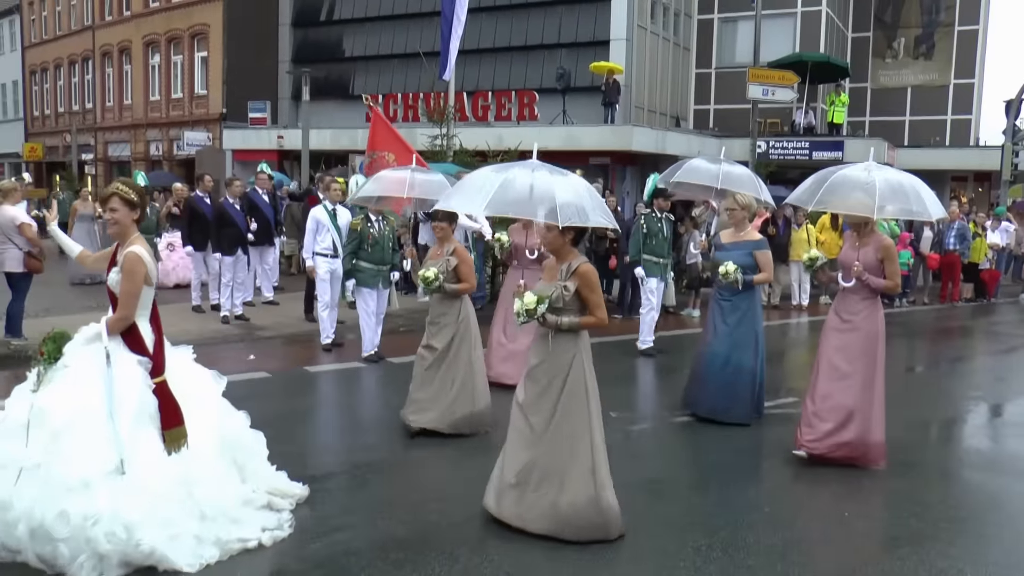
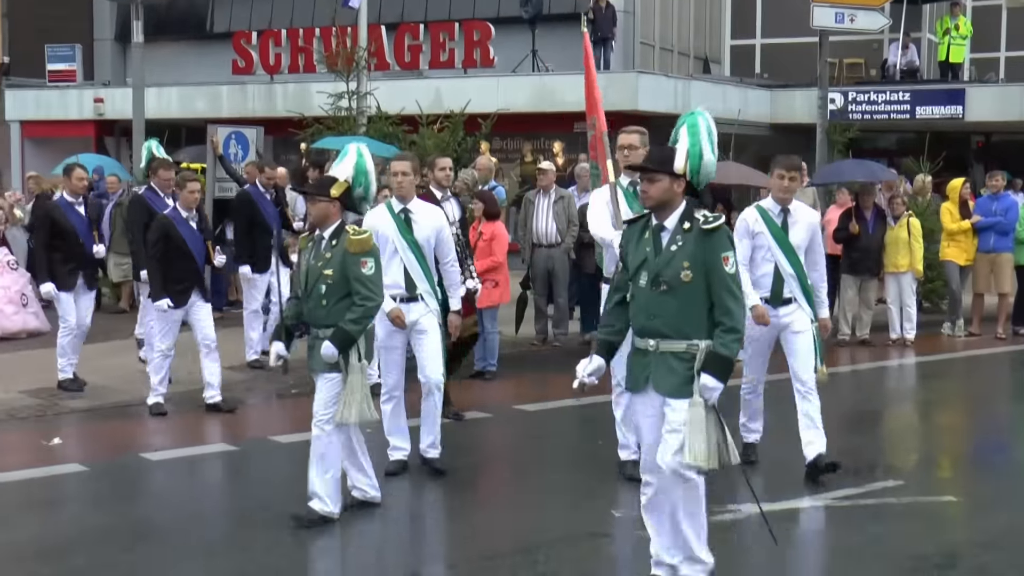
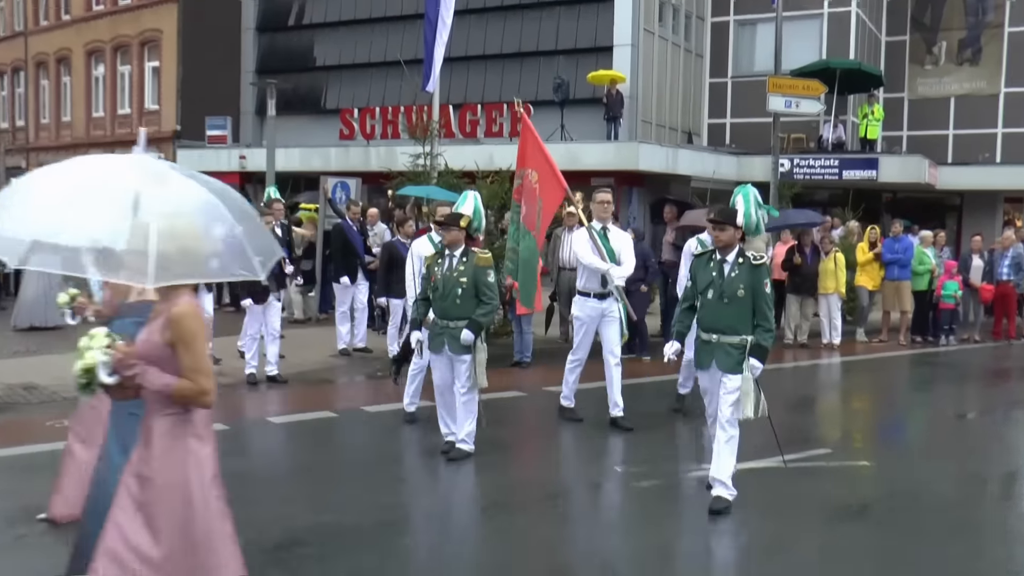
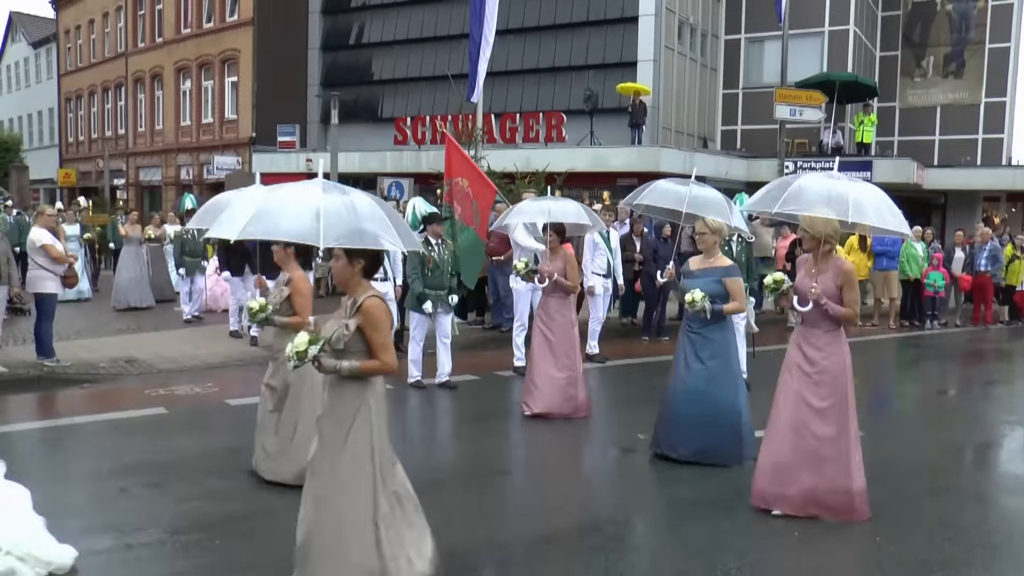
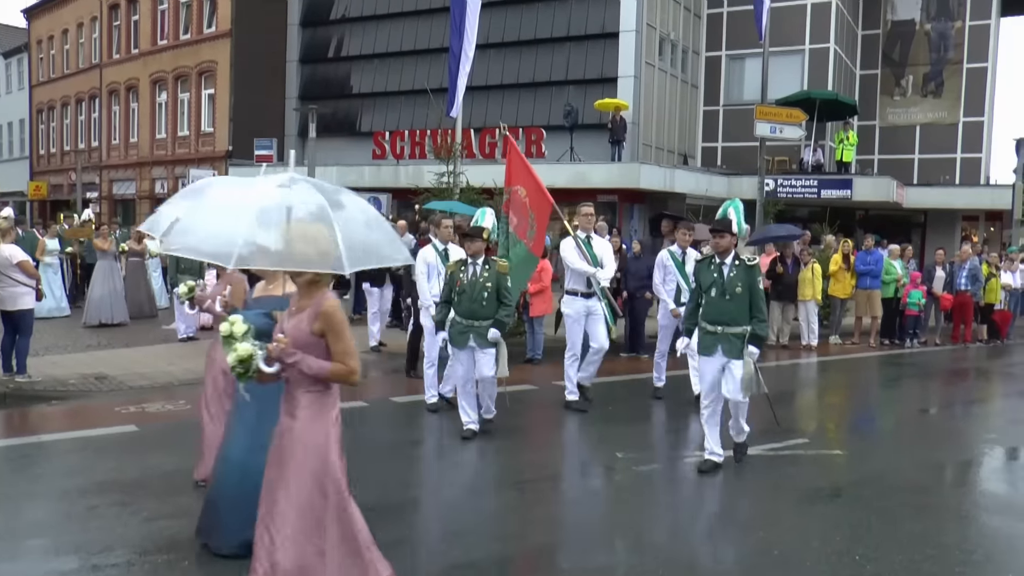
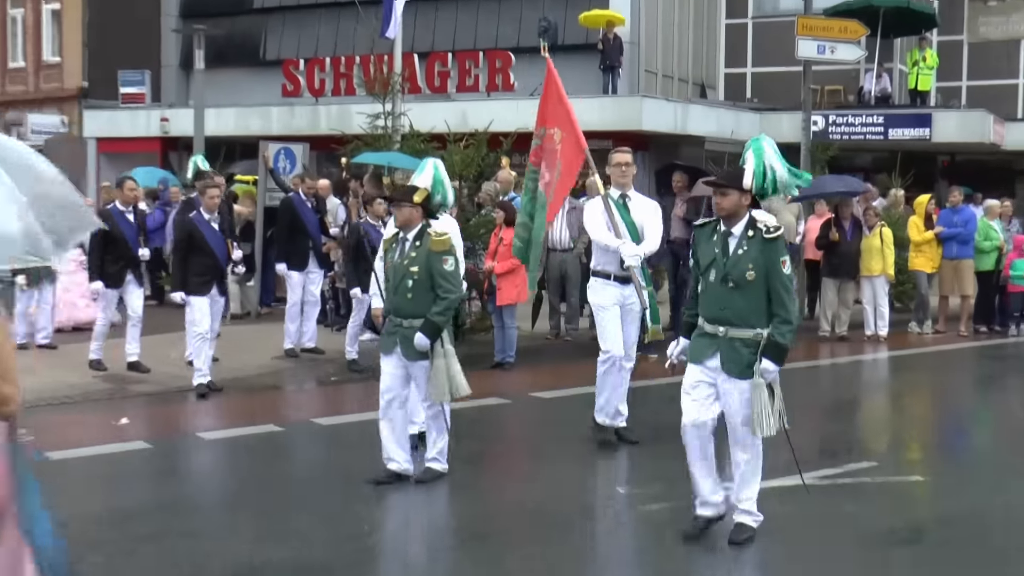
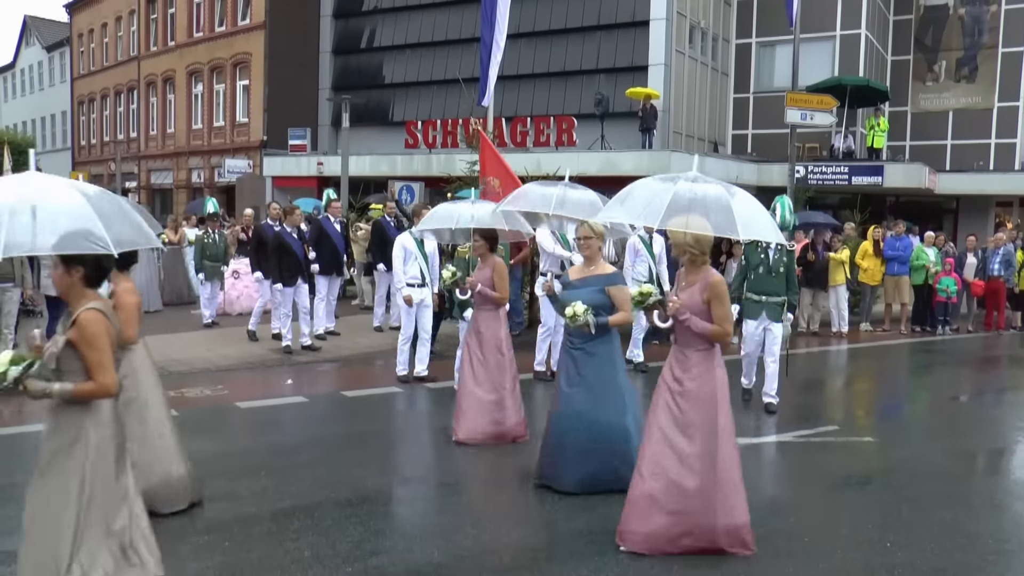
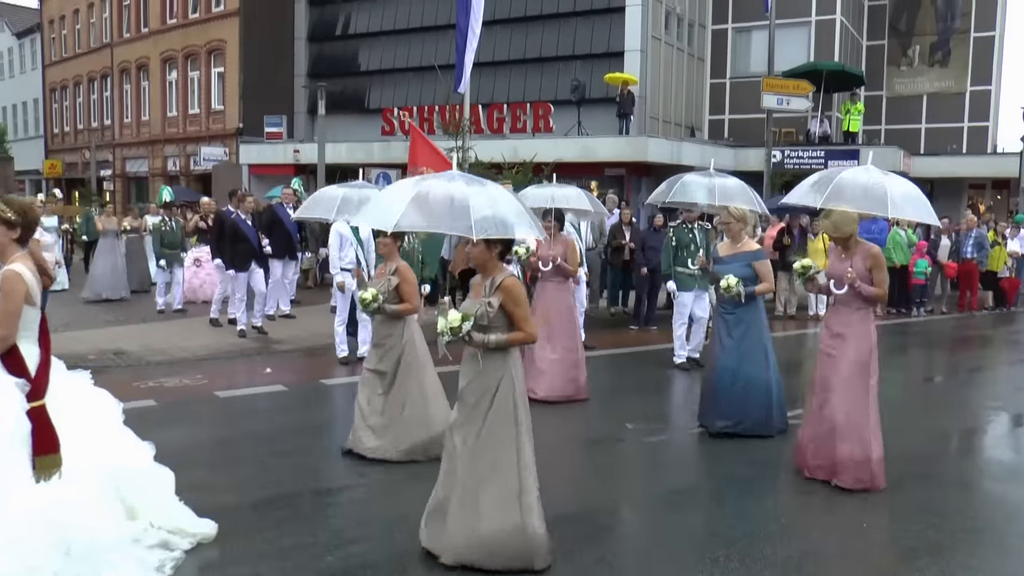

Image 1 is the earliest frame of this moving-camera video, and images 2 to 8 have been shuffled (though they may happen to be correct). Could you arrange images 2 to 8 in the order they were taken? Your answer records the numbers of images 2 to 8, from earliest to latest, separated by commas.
8, 4, 7, 5, 3, 6, 2
